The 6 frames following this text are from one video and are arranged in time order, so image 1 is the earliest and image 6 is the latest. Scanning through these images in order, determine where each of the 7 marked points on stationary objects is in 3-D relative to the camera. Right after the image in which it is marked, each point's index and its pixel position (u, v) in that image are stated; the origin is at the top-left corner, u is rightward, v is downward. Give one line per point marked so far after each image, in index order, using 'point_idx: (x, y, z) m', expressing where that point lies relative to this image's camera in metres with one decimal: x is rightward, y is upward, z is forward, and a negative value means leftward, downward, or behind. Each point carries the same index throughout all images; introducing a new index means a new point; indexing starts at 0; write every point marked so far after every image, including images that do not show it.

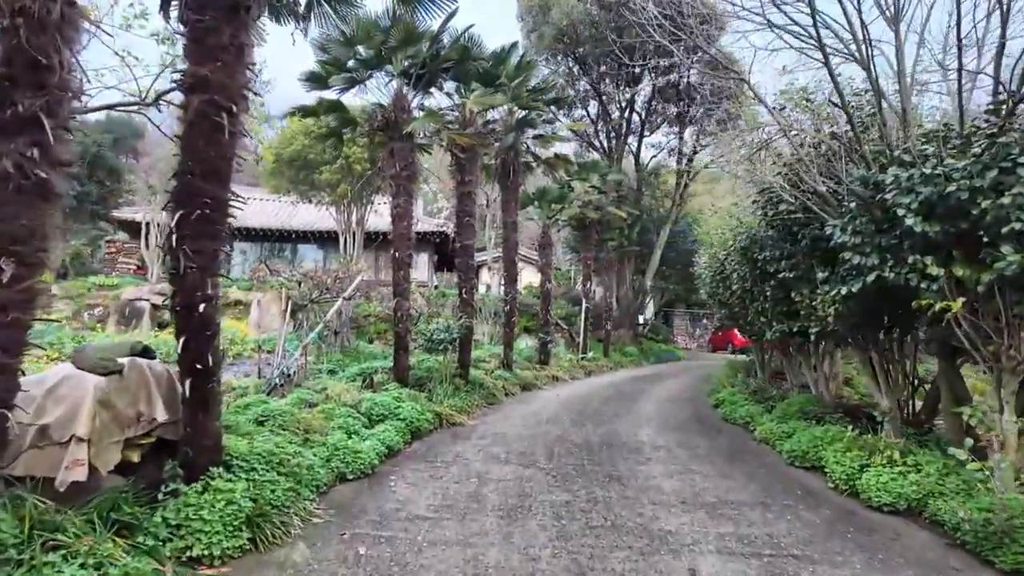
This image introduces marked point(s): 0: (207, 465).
0: (-2.5, -1.4, +4.7) m
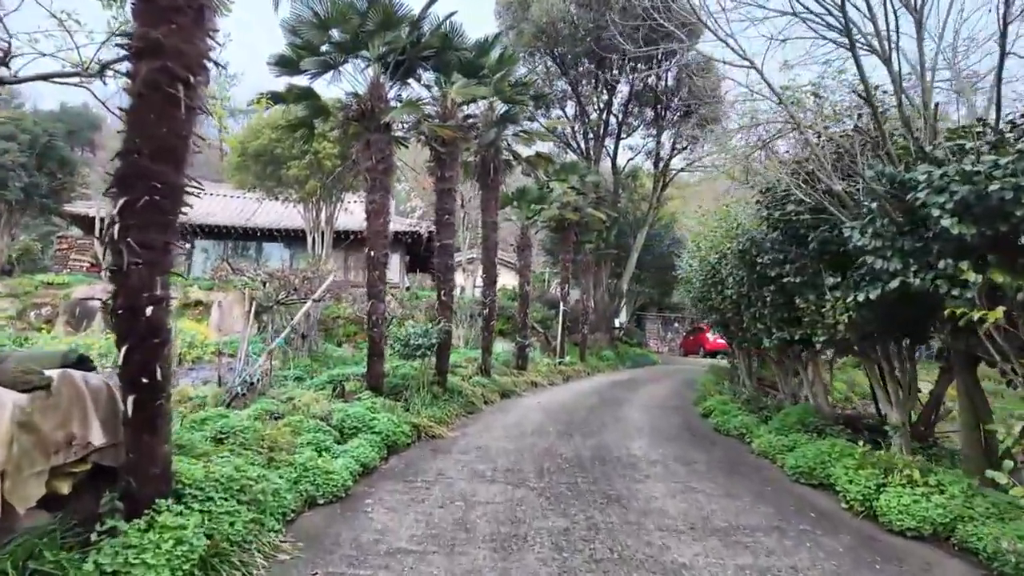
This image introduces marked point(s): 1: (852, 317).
0: (-2.5, -1.4, +4.0) m
1: (+3.4, -0.3, +5.9) m
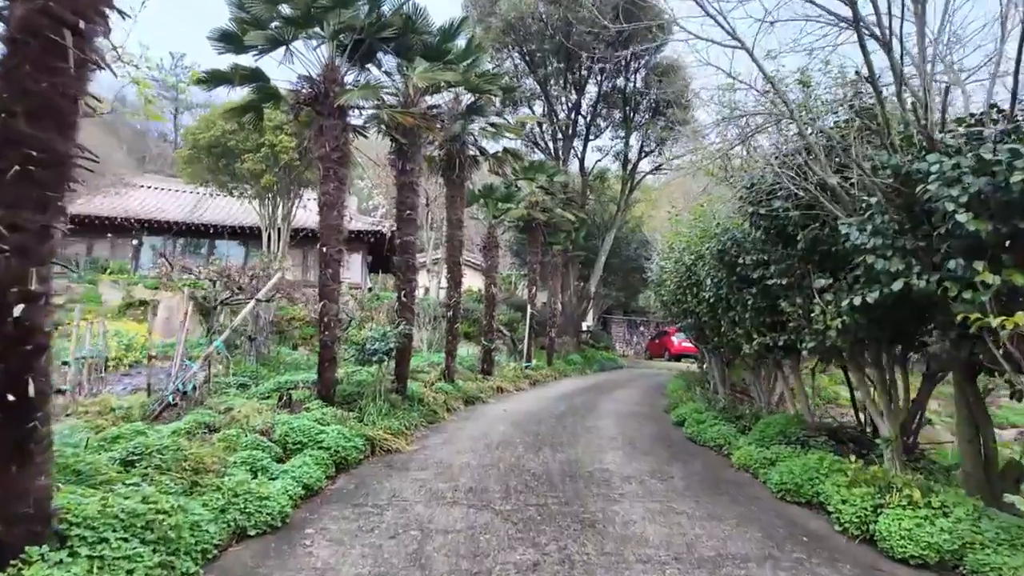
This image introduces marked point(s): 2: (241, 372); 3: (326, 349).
0: (-2.7, -1.4, +3.2) m
1: (+3.1, -0.3, +5.4) m
2: (-5.2, -1.6, +11.2) m
3: (-2.8, -0.9, +8.8) m
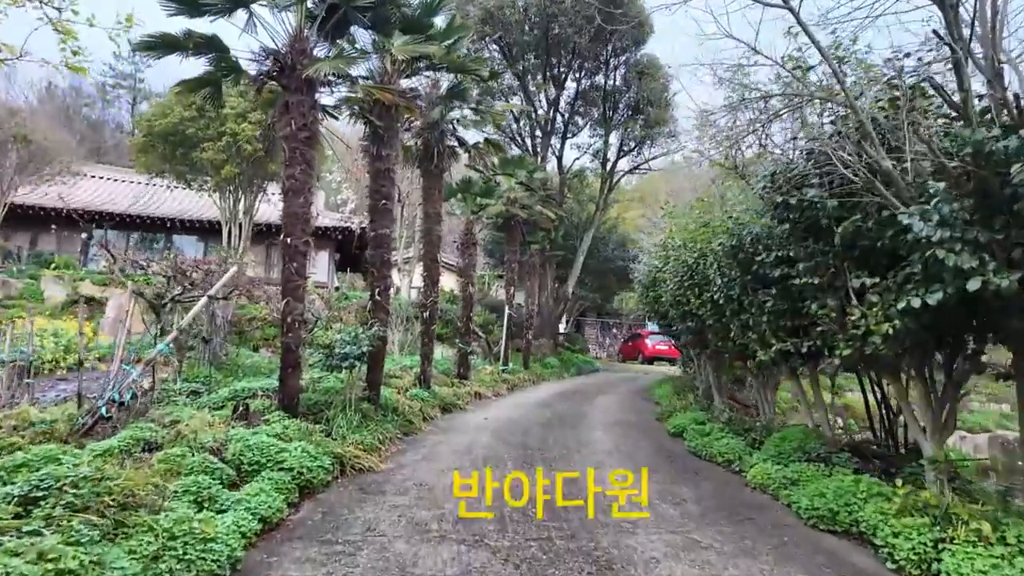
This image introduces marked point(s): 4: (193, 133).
0: (-2.6, -1.3, +2.2) m
1: (+3.1, -0.3, +4.7) m
2: (-5.5, -1.6, +10.1) m
3: (-3.0, -0.9, +7.8) m
4: (-10.6, +5.2, +19.5) m
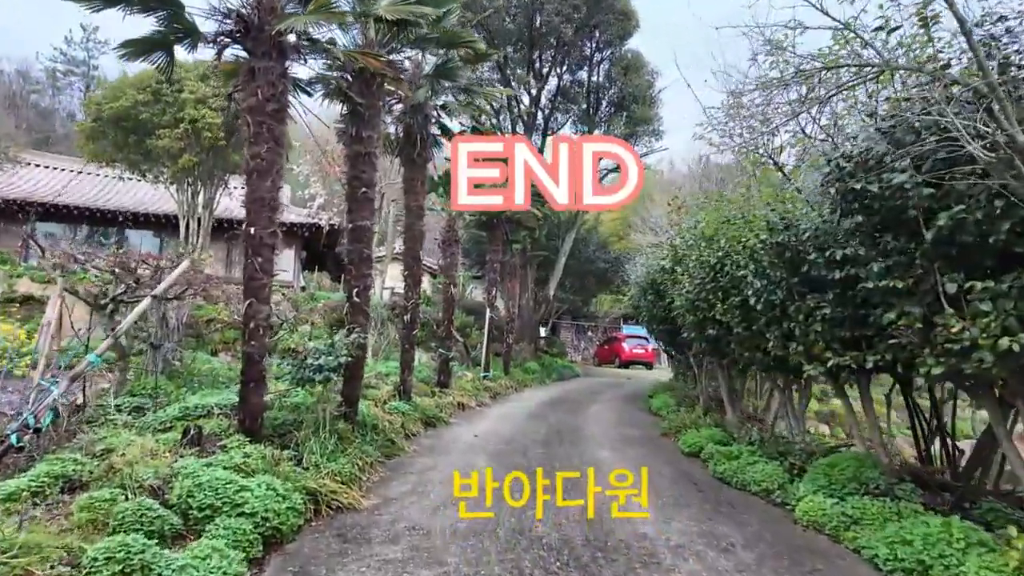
0: (-2.2, -1.3, +1.0) m
1: (+3.3, -0.4, +3.8) m
2: (-5.6, -1.5, +8.7) m
3: (-2.9, -0.9, +6.6) m
4: (-11.1, +5.2, +17.8) m
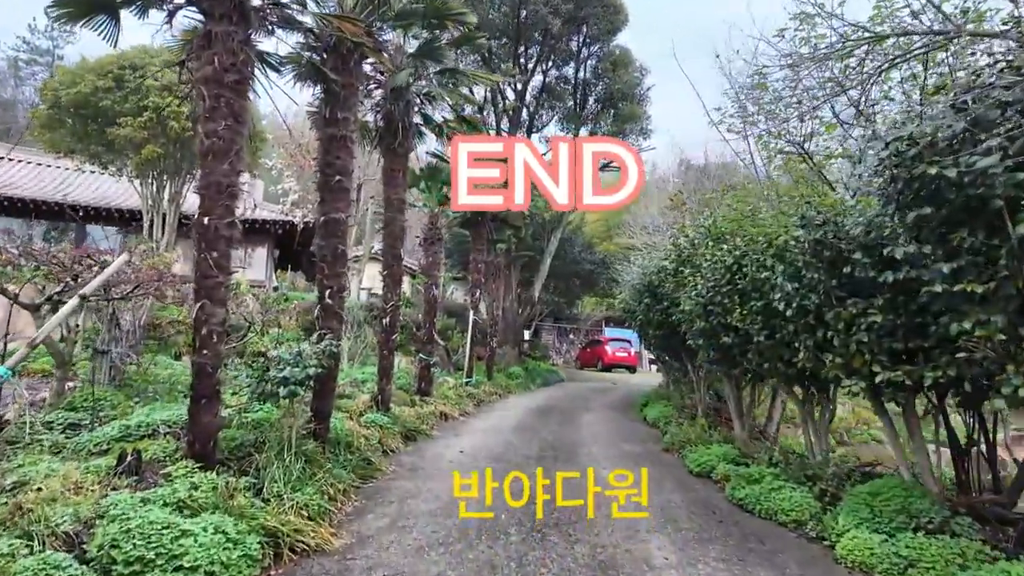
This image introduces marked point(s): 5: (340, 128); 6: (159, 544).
0: (-2.1, -1.3, +0.1) m
1: (+3.4, -0.4, +3.1) m
2: (-5.7, -1.5, +7.7) m
3: (-3.0, -0.9, +5.6) m
4: (-11.5, +5.3, +16.6) m
5: (-2.2, +2.1, +7.6) m
6: (-2.4, -1.7, +3.9) m
